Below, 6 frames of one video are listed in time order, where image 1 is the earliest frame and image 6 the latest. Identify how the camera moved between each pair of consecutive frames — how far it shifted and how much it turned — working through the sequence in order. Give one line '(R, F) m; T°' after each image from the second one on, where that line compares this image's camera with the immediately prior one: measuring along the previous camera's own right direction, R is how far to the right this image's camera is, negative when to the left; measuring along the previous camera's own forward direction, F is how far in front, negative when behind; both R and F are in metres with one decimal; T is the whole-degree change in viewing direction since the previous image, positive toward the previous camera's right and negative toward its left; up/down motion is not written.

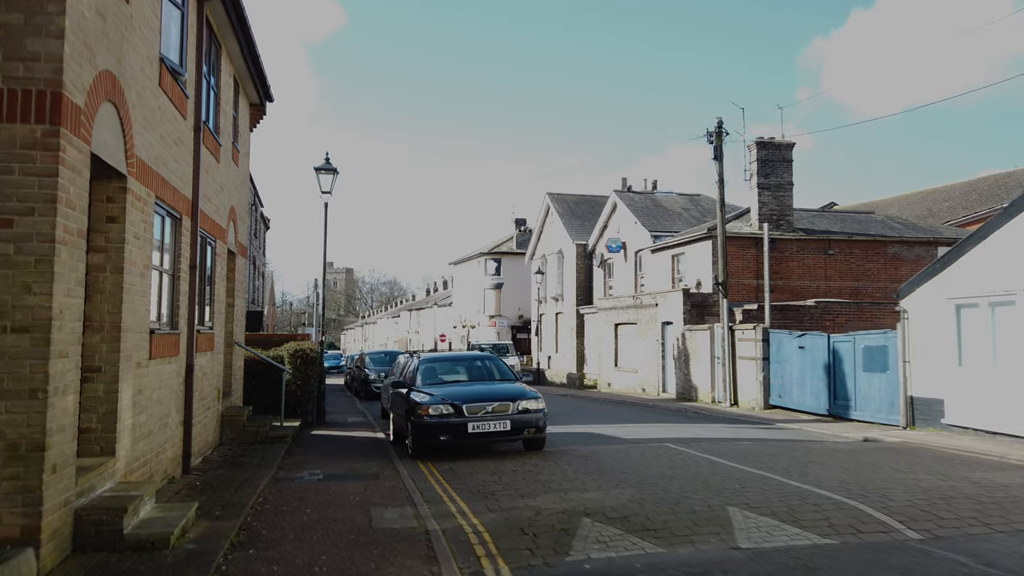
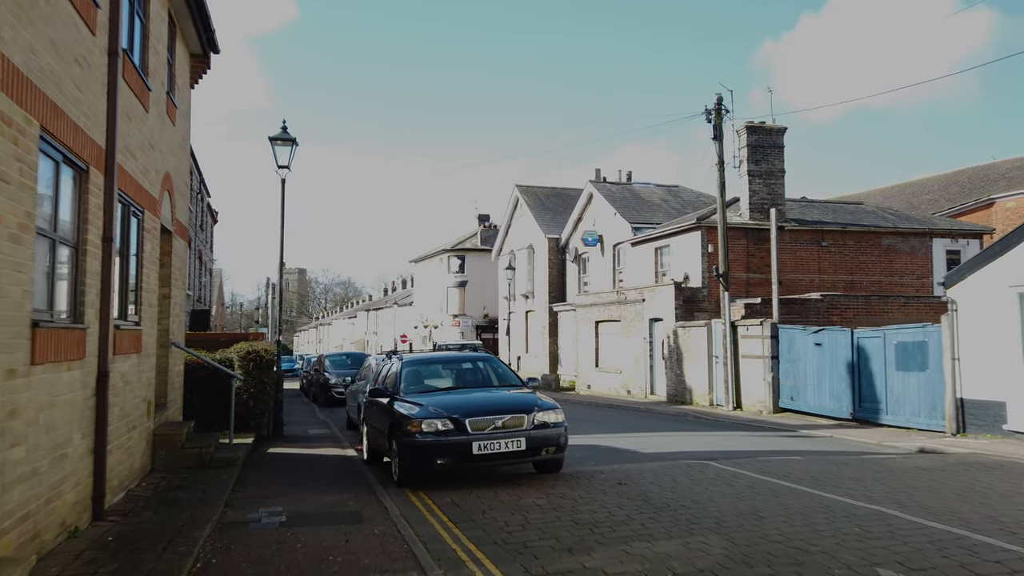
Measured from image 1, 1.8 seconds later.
(-0.6, +2.1) m; +3°
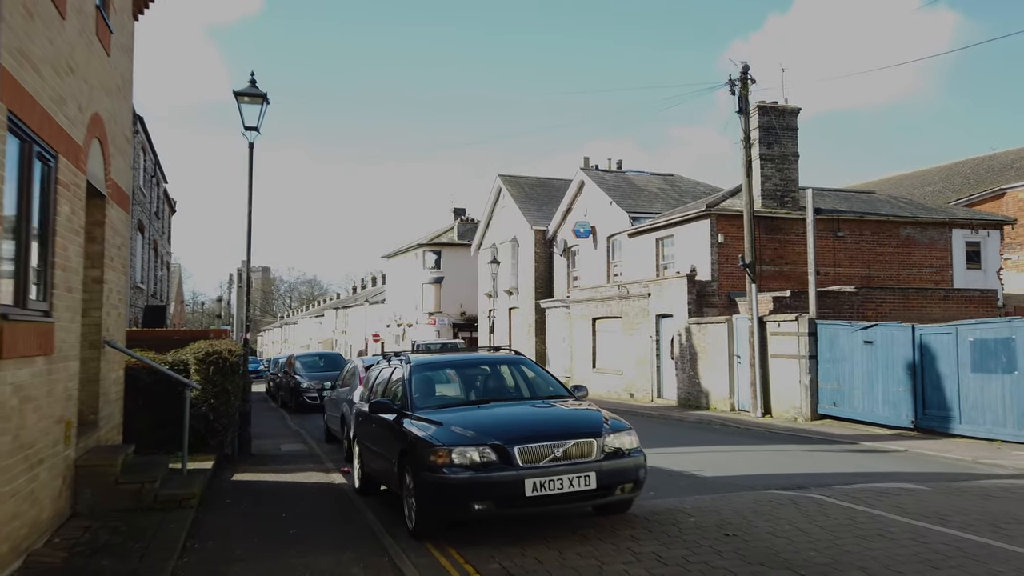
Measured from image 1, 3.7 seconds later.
(-0.7, +2.3) m; +2°
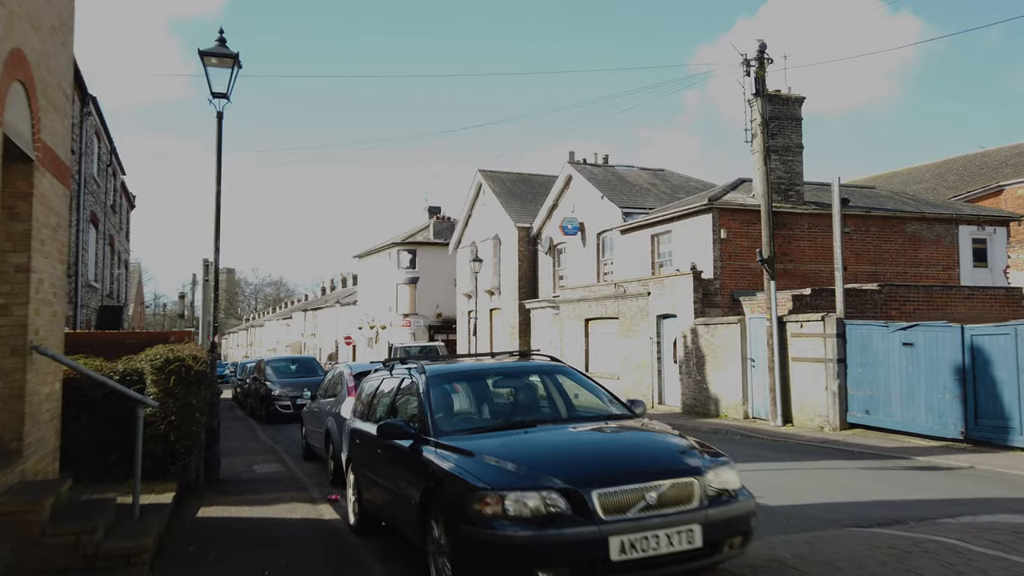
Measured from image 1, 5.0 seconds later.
(-0.6, +1.6) m; +2°
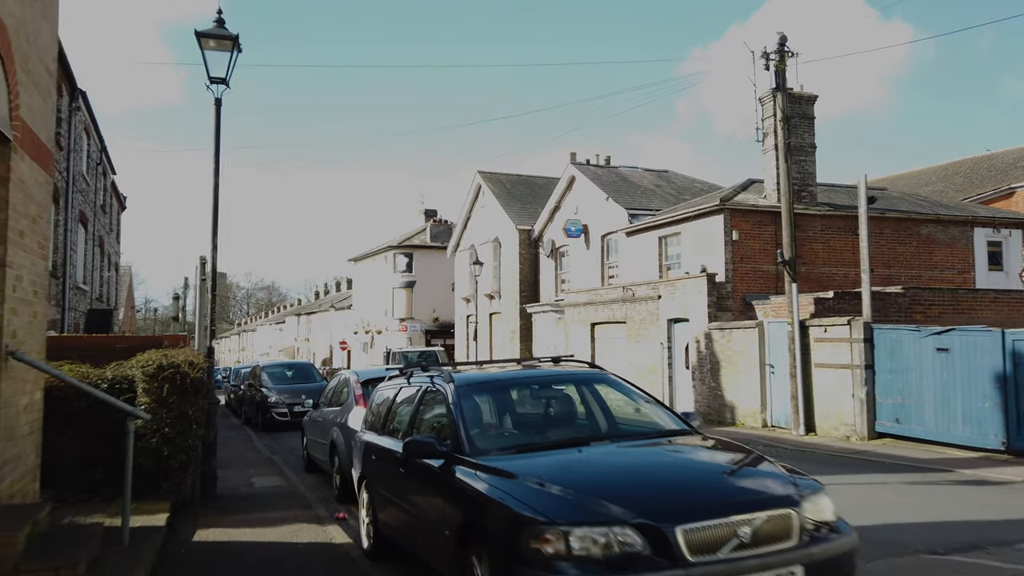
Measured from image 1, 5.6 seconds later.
(-0.3, +0.7) m; +1°
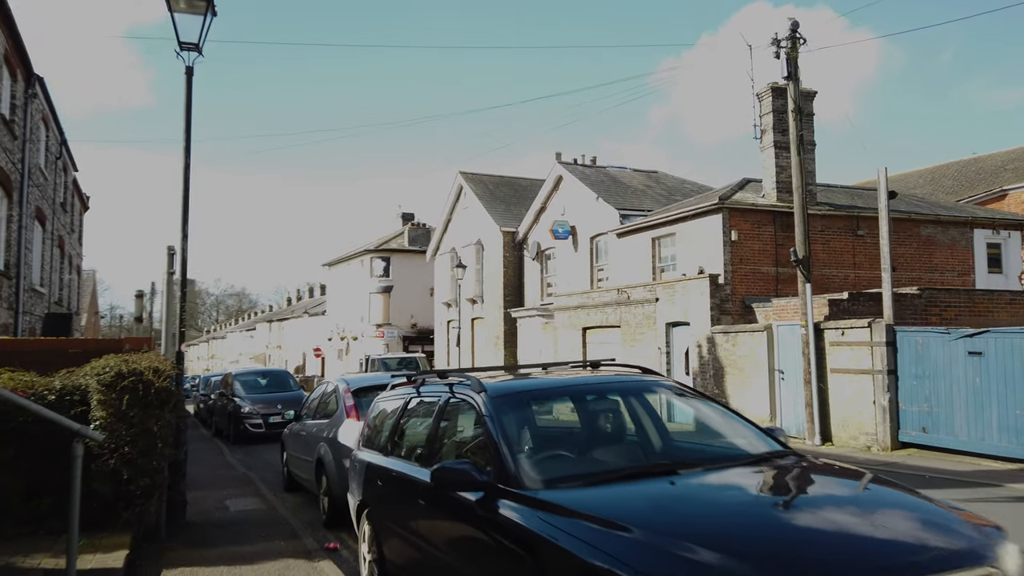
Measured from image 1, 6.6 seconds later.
(-0.4, +1.1) m; +2°
